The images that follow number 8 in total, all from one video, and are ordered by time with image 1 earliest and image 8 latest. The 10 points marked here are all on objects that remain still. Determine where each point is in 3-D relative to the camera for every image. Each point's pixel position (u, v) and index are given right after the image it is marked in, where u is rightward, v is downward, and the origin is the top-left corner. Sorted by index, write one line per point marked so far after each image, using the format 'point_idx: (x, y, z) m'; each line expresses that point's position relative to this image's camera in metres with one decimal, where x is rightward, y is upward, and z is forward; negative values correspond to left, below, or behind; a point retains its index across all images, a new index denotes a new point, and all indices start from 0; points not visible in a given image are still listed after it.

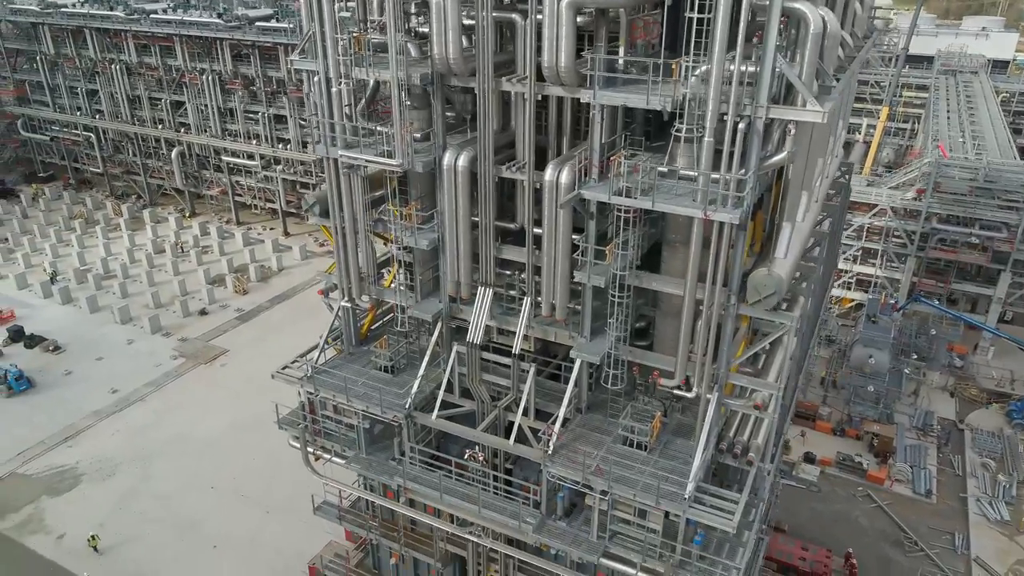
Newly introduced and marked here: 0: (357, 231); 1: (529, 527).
0: (-3.3, +1.2, +15.8) m
1: (+0.3, -4.5, +14.1) m
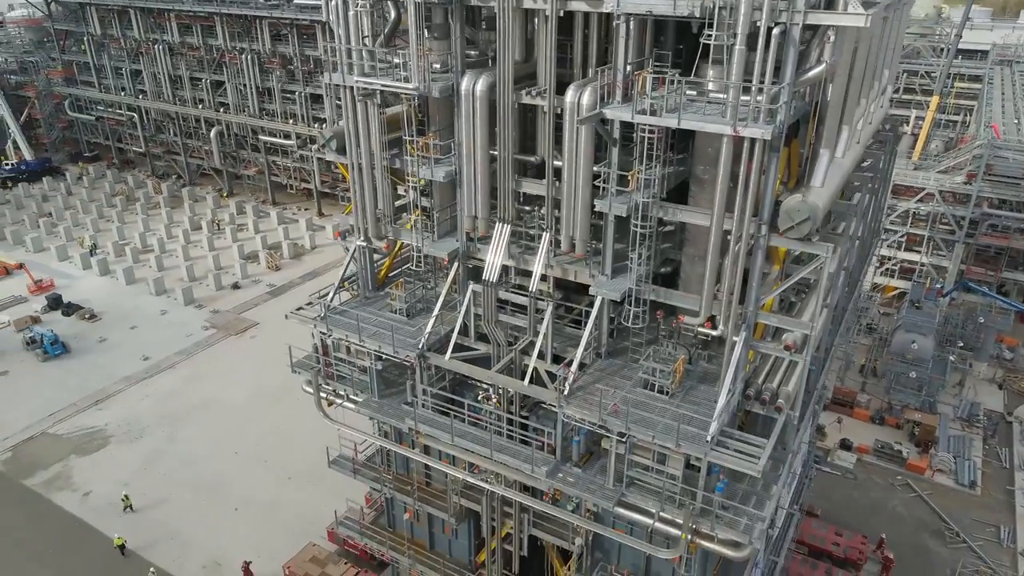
0: (-2.9, +2.5, +15.4) m
1: (+0.5, -3.3, +13.4) m
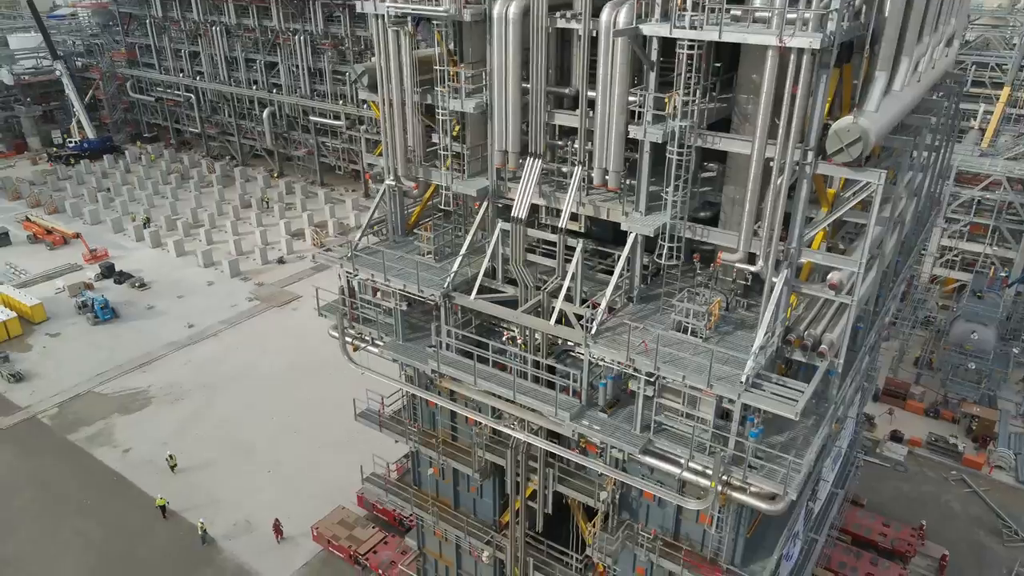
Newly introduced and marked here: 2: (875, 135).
0: (-2.2, +3.7, +15.0) m
1: (+0.9, -2.2, +12.9) m
2: (+5.2, +2.2, +10.6) m
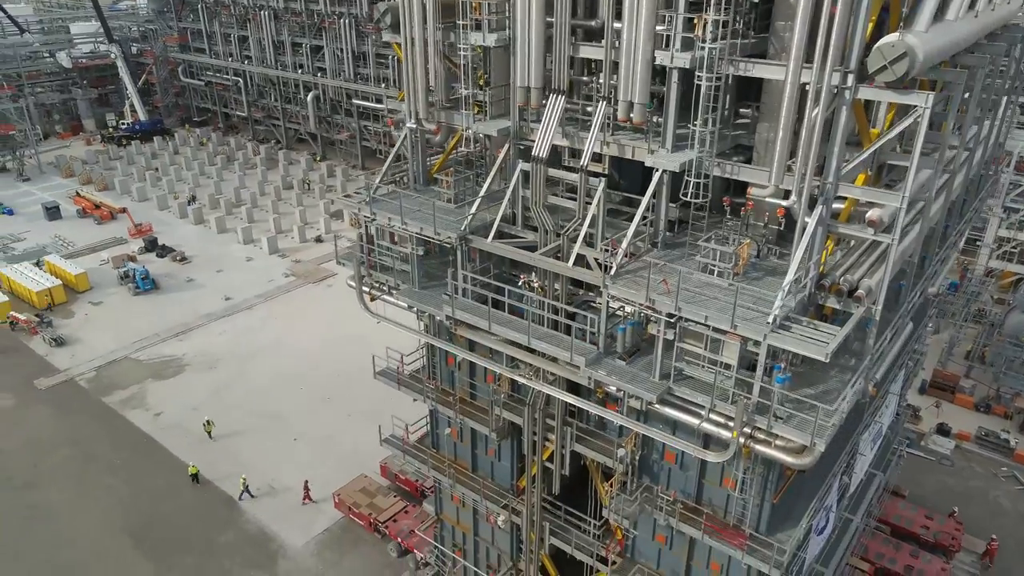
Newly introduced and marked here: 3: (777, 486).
0: (-1.7, +4.8, +14.5) m
1: (+1.2, -1.2, +12.3) m
2: (+5.4, +3.1, +9.7) m
3: (+4.9, -3.7, +13.7) m
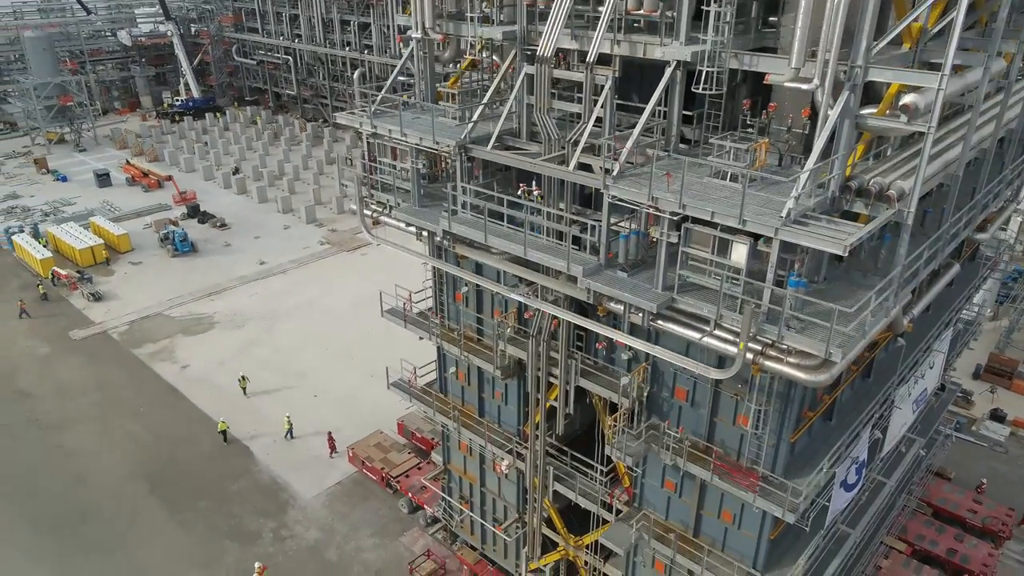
0: (-1.4, +6.4, +13.8) m
1: (+1.0, +0.3, +11.3) m
2: (+5.2, +4.4, +8.5) m
3: (+4.8, -2.3, +12.5) m
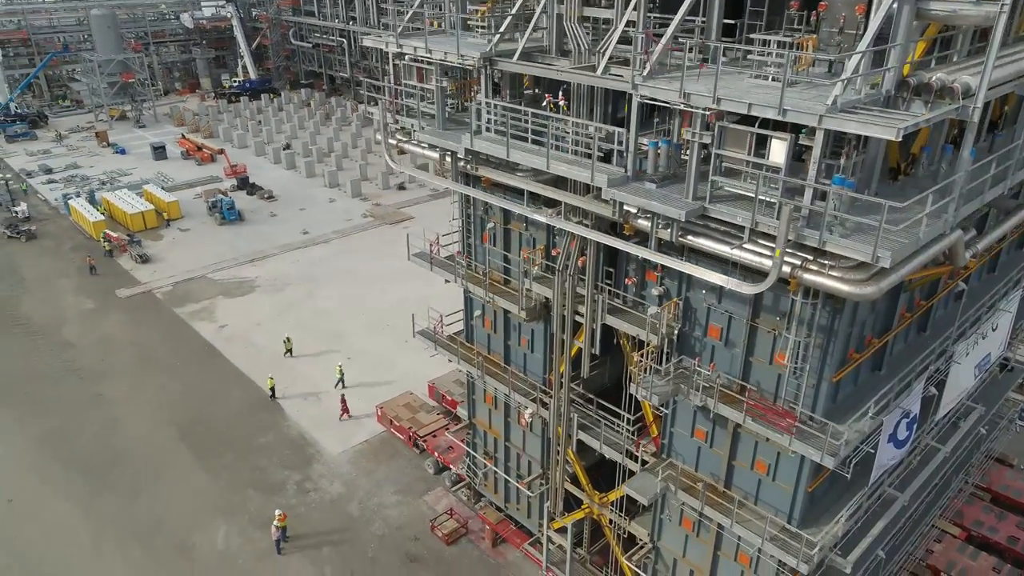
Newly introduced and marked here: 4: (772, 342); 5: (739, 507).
0: (-0.7, +7.7, +13.1) m
1: (+1.3, +1.5, +10.5) m
2: (+5.5, +5.5, +7.4) m
3: (+5.1, -1.2, +11.4) m
4: (+4.1, -0.9, +11.7) m
5: (+4.0, -3.8, +12.9) m
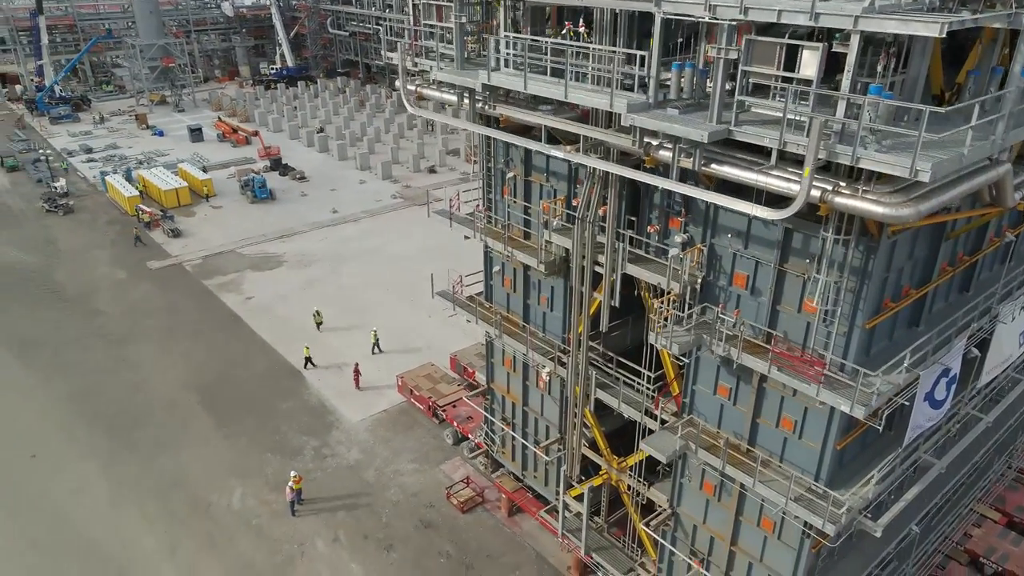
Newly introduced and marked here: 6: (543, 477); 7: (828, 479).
0: (-0.3, +8.7, +12.7) m
1: (+1.5, +2.4, +10.0) m
2: (+5.6, +6.3, +6.7) m
3: (+5.2, -0.4, +10.7) m
4: (+4.3, 0.0, +11.1) m
5: (+4.2, -3.0, +12.3) m
6: (+0.8, -4.6, +18.1) m
7: (+5.0, -3.0, +11.7) m
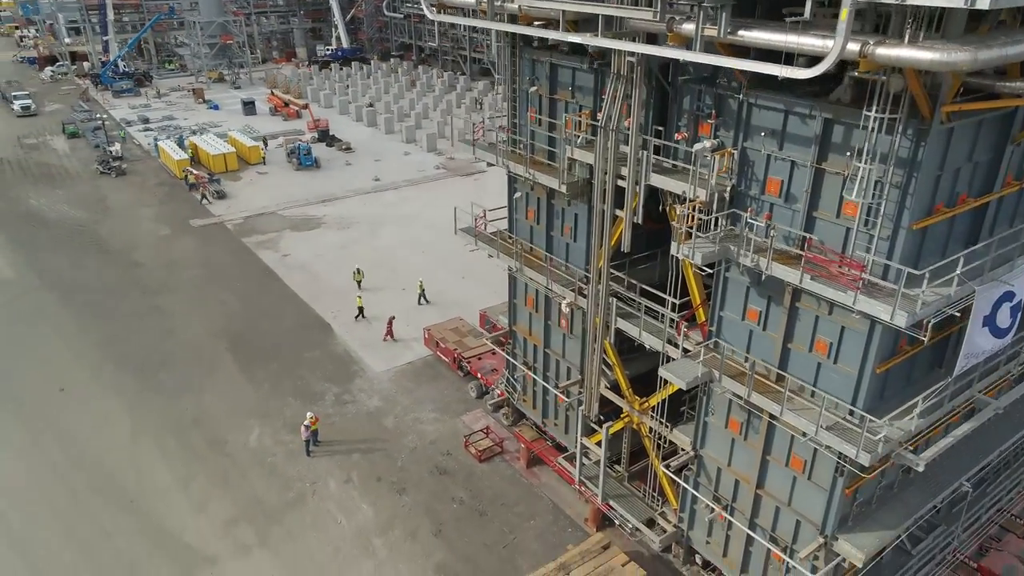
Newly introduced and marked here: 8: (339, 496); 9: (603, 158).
0: (+0.2, +10.1, +11.8) m
1: (+1.6, +3.9, +9.0) m
2: (+5.6, +7.6, +5.5) m
3: (+5.3, +0.9, +9.5) m
4: (+4.4, +1.3, +9.9) m
5: (+4.2, -1.6, +11.1) m
6: (+1.2, -3.2, +17.2) m
7: (+5.0, -1.7, +10.5) m
8: (-4.2, -5.0, +17.9) m
9: (+1.6, +2.2, +12.6) m
